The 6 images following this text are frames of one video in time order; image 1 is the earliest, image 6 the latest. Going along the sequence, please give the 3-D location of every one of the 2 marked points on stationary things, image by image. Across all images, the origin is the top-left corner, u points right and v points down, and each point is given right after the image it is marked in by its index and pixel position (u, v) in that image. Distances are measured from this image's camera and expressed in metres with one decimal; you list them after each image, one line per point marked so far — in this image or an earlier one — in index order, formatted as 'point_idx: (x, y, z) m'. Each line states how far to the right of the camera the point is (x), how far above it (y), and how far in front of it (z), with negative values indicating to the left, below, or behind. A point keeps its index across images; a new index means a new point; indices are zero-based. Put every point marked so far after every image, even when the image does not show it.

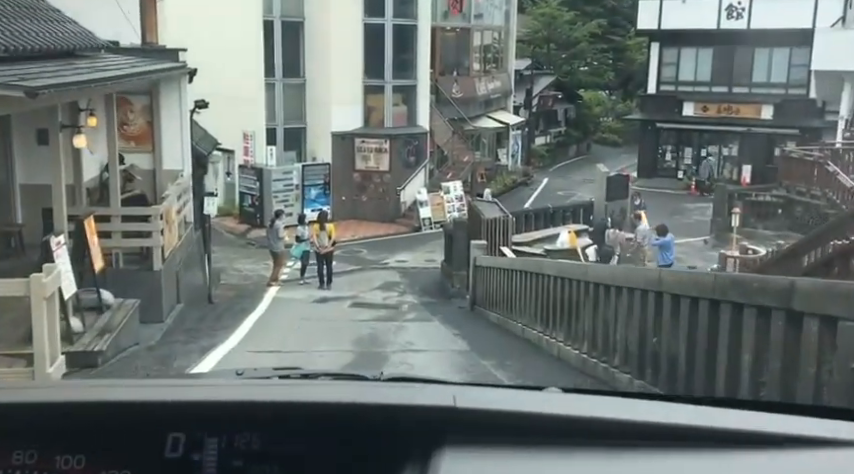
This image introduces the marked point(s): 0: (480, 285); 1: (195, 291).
0: (+0.9, -0.9, +17.2) m
1: (-3.9, -1.0, +16.7) m
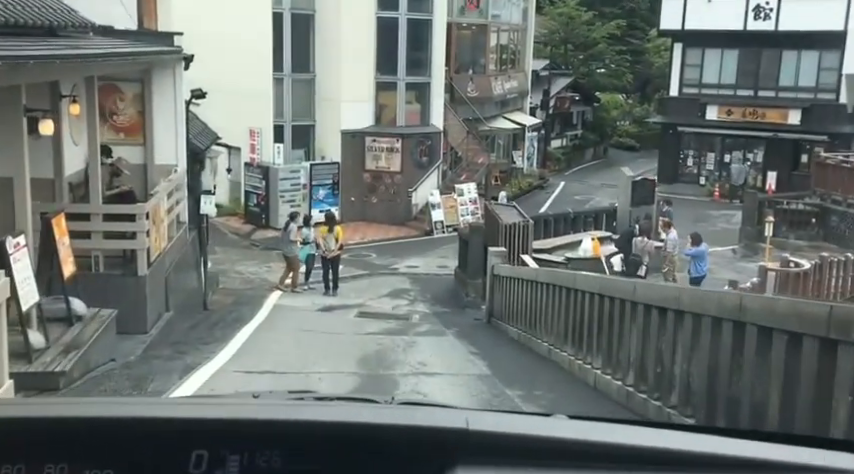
0: (+1.1, -1.0, +15.8) m
1: (-3.7, -1.0, +15.3) m
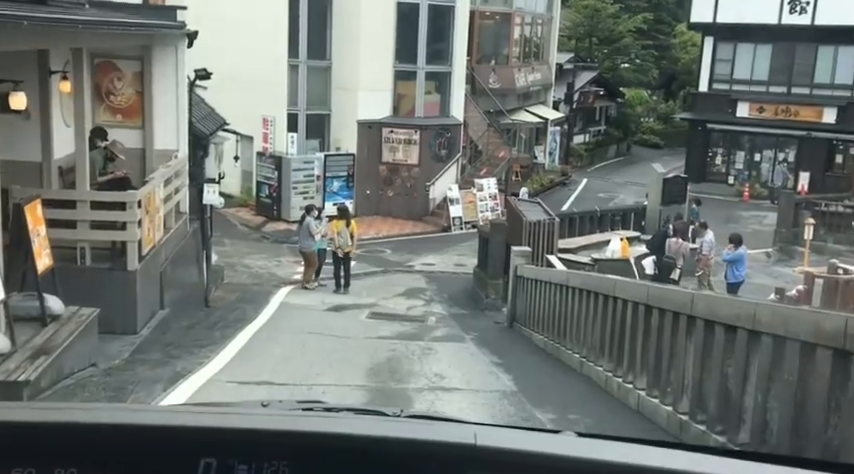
0: (+1.4, -0.9, +14.6) m
1: (-3.4, -0.9, +14.2) m
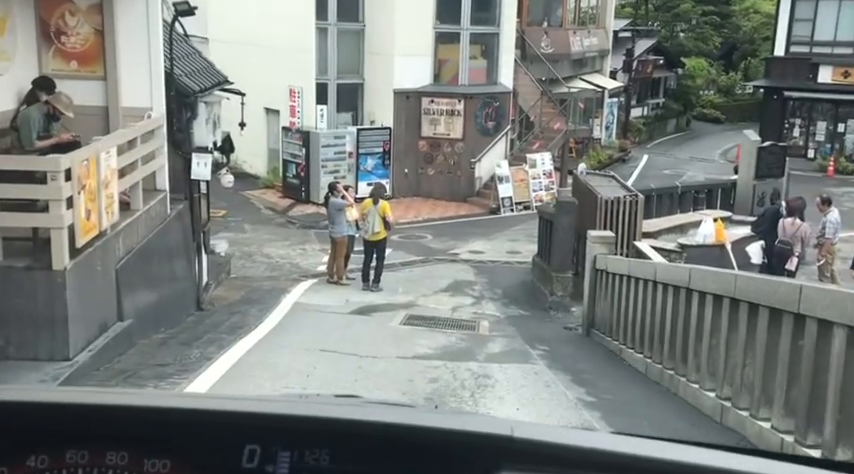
0: (+2.0, -0.7, +11.2) m
1: (-2.8, -0.7, +11.0) m
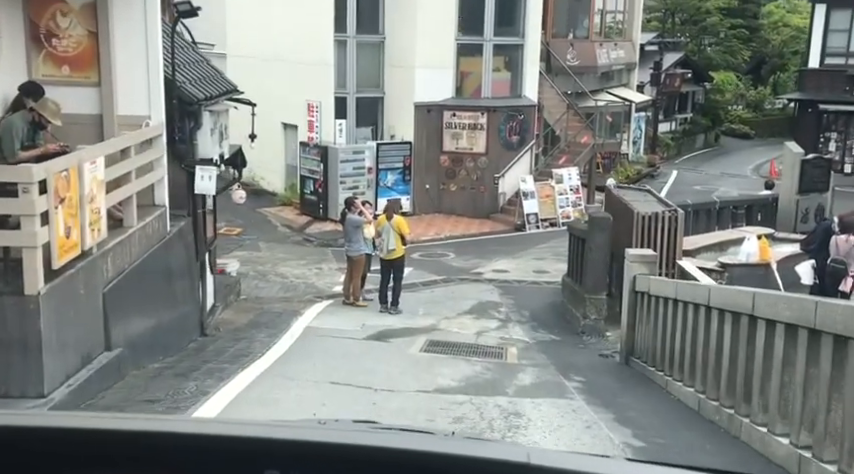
0: (+2.2, -0.9, +10.2) m
1: (-2.6, -0.9, +10.1) m
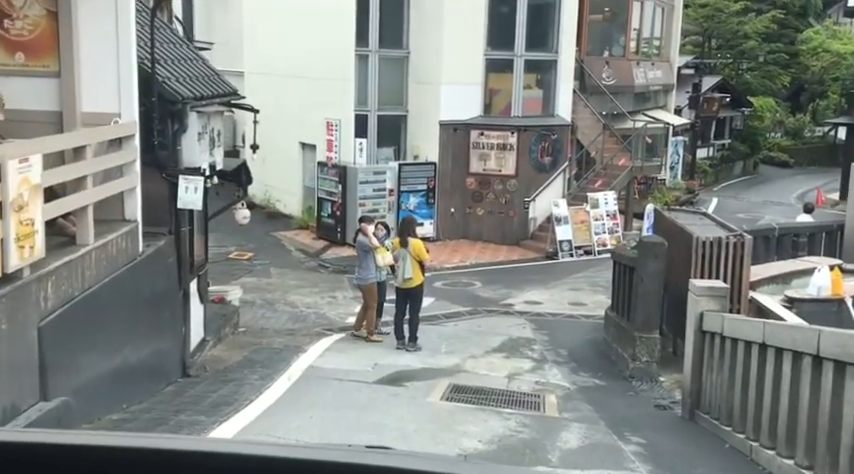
0: (+2.4, -1.2, +8.4) m
1: (-2.4, -1.1, +8.4) m
